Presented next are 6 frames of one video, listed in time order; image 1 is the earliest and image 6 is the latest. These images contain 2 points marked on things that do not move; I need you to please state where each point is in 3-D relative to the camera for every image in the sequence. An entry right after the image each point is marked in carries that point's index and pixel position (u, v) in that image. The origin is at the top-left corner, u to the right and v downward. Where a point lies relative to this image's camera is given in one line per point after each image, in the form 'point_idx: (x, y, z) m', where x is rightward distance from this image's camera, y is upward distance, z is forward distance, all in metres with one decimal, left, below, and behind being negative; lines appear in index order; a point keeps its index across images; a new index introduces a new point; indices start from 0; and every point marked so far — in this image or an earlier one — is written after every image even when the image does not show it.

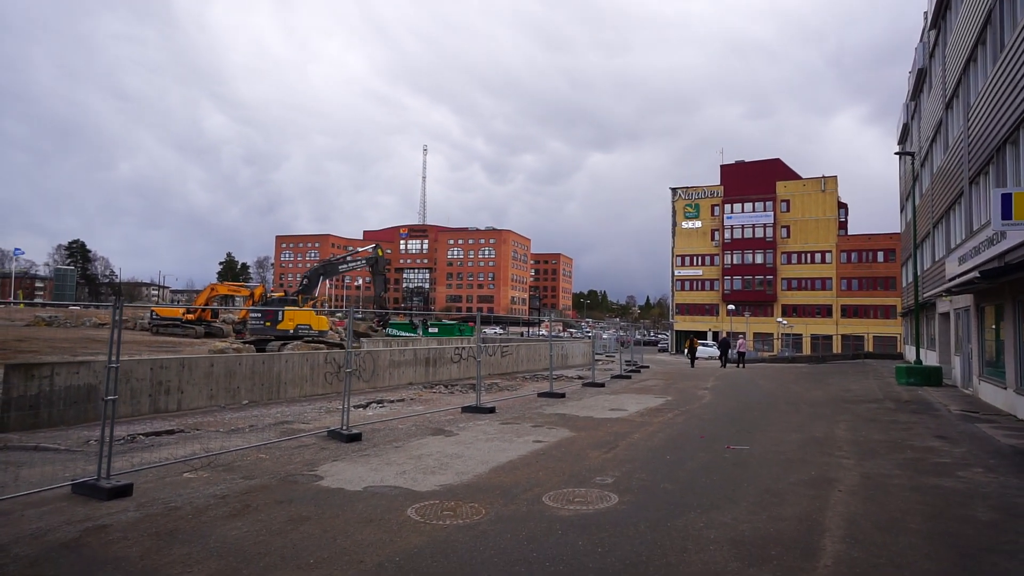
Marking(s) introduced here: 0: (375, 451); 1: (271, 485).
0: (-1.9, -2.2, +8.3) m
1: (-2.6, -2.1, +6.6) m
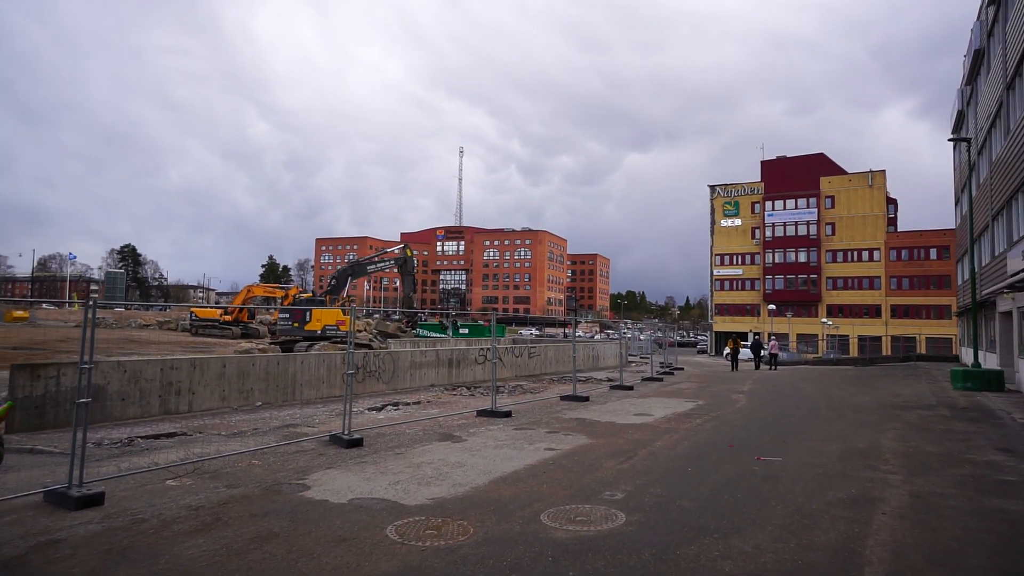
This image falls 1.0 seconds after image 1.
0: (-1.8, -2.2, +7.8) m
1: (-2.6, -2.1, +6.2) m
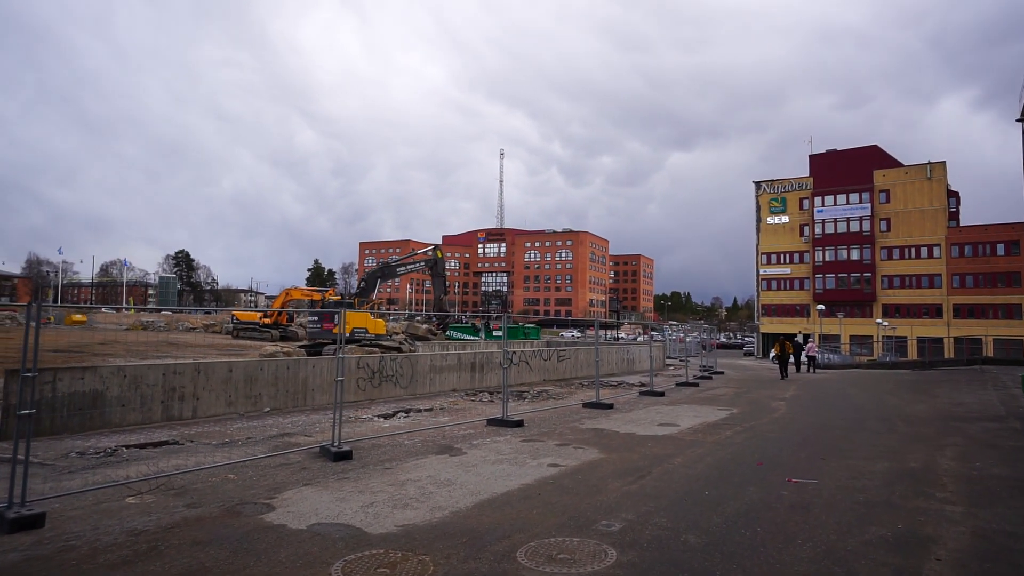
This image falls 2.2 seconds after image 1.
0: (-1.8, -2.2, +7.2) m
1: (-2.8, -2.1, +5.6) m
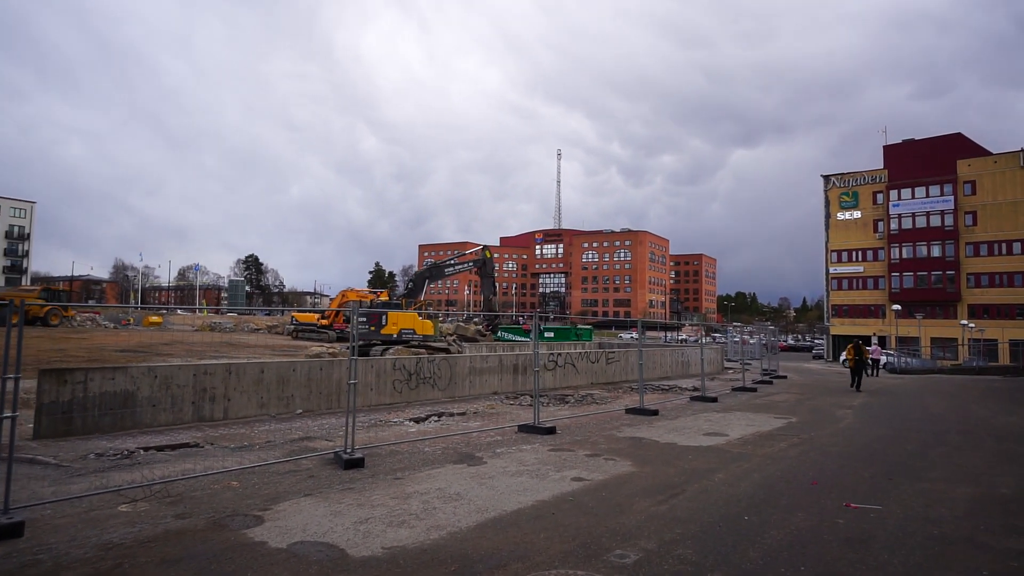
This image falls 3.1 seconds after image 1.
0: (-1.6, -2.1, +6.7) m
1: (-2.7, -2.1, +5.2) m
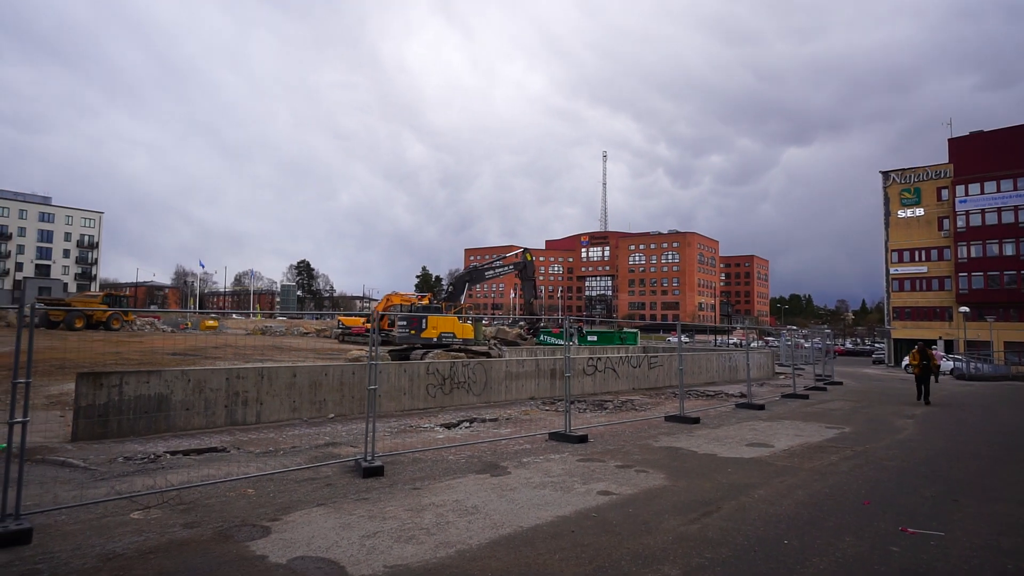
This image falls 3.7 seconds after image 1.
0: (-1.4, -2.2, +6.4) m
1: (-2.6, -2.1, +5.1) m
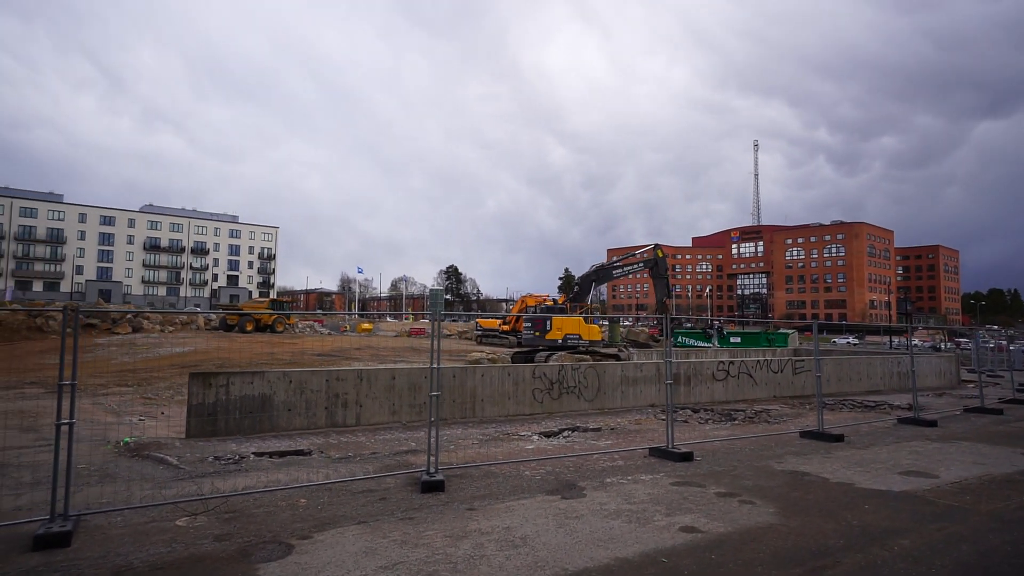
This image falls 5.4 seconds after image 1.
0: (-0.8, -2.1, +5.8) m
1: (-2.3, -2.1, +4.7) m
